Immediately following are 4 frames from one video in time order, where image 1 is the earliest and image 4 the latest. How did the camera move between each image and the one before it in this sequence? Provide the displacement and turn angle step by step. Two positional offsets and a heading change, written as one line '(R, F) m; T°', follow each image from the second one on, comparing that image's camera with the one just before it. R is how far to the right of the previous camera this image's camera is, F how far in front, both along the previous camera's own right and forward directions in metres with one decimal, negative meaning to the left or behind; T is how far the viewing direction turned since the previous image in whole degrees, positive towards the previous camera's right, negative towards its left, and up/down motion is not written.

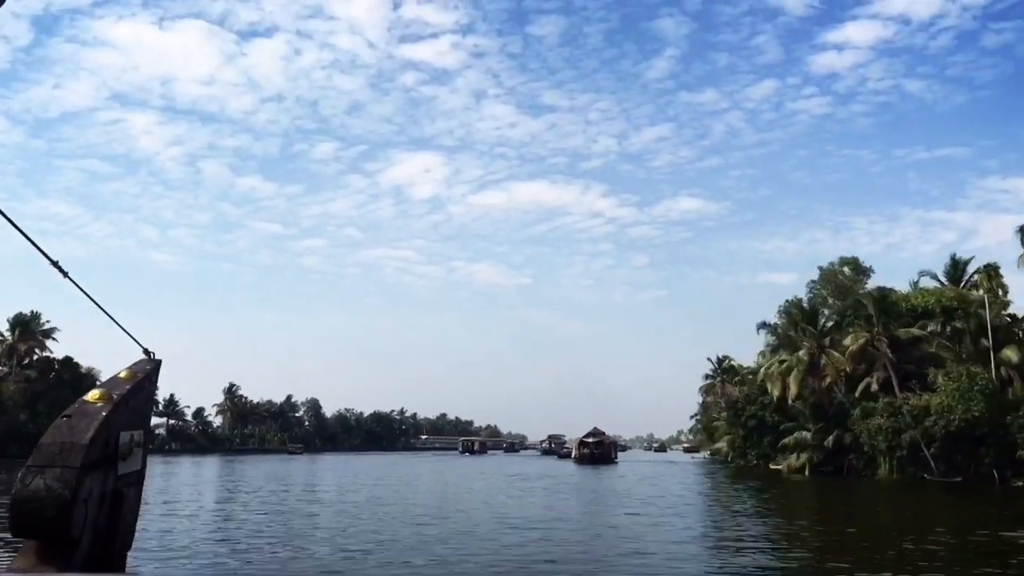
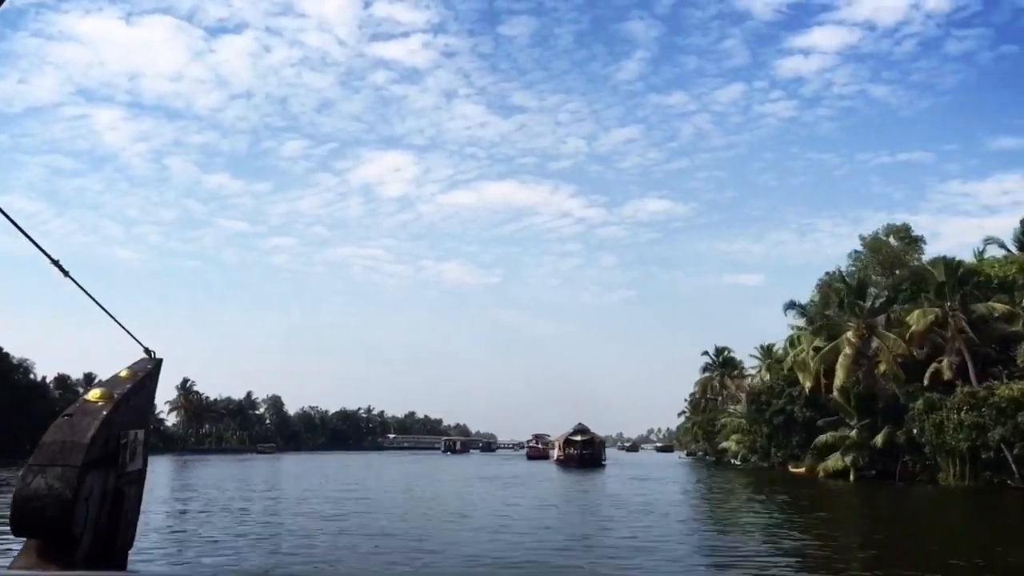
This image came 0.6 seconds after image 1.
(-1.2, -0.7) m; +2°
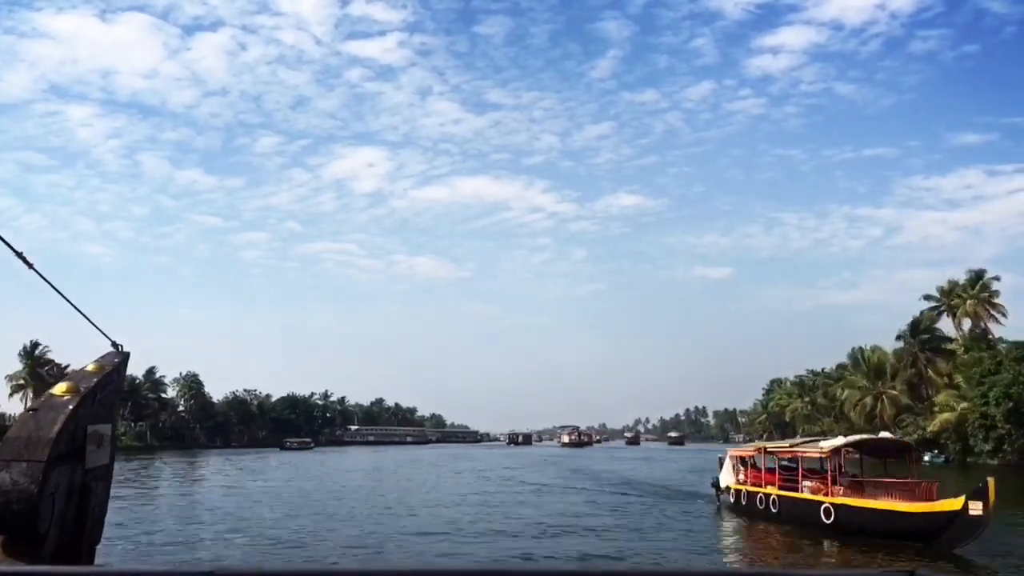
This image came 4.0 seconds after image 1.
(+0.1, -2.1) m; +2°
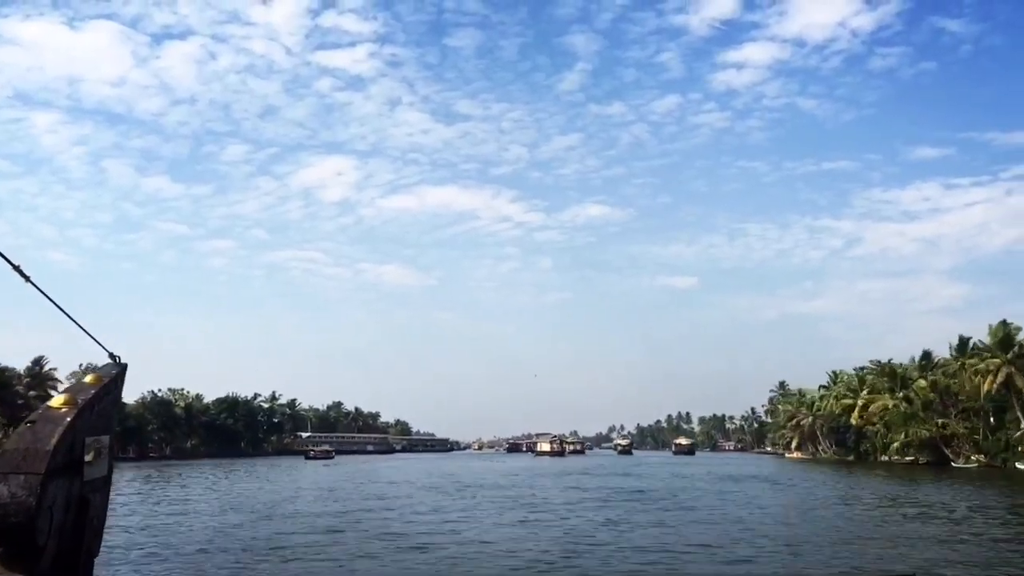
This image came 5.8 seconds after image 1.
(-1.1, -1.1) m; +2°
